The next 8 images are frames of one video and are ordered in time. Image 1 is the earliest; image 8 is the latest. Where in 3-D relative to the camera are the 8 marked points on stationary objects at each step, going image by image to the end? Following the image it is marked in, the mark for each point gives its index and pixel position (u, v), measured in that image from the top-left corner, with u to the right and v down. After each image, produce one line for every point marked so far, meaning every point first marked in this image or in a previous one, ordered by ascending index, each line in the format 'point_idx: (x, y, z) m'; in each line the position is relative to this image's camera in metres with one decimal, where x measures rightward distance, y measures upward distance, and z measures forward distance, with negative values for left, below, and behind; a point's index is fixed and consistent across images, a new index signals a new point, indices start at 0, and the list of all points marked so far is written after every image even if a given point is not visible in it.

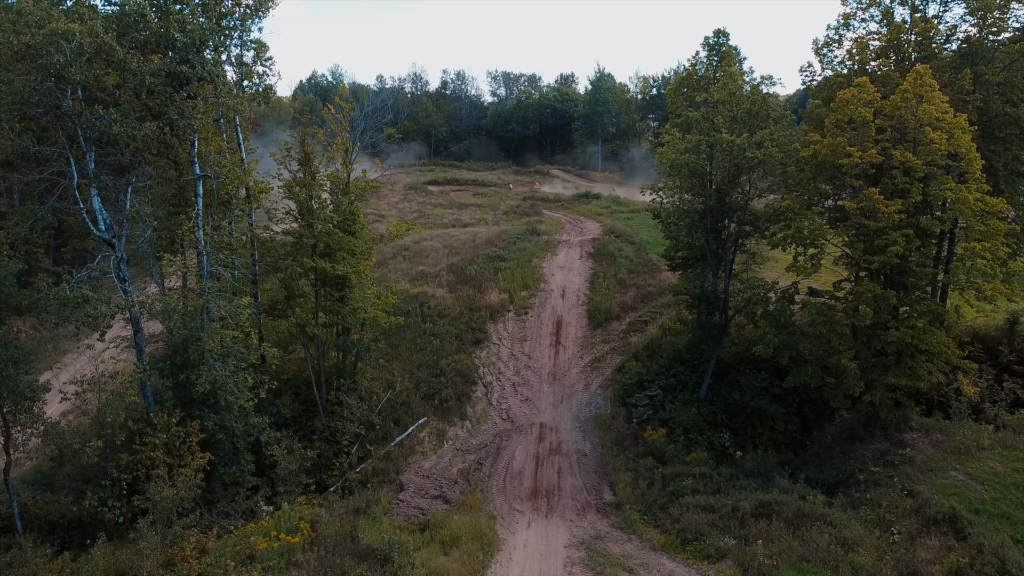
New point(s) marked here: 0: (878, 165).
0: (+8.2, +2.7, +17.6) m
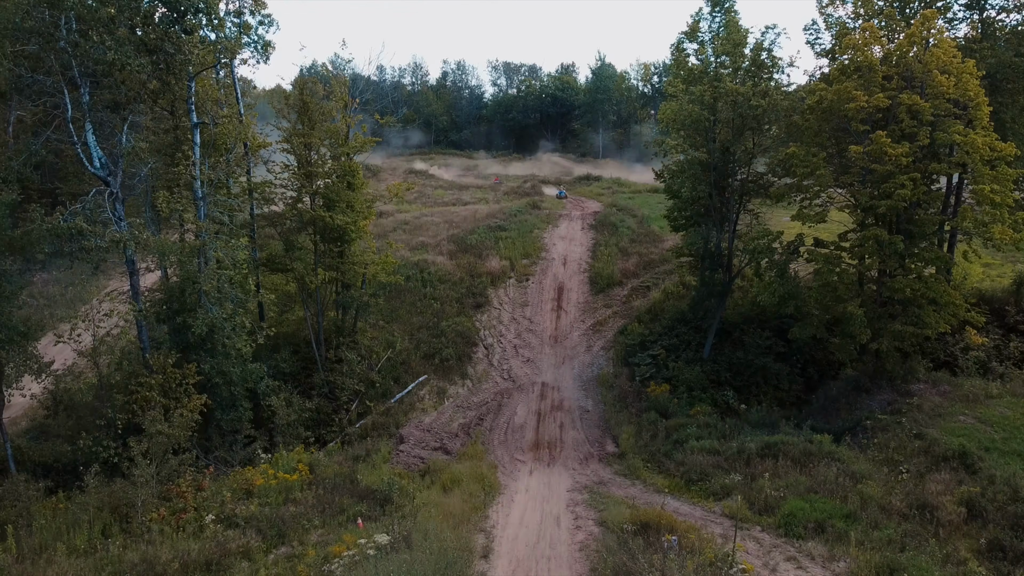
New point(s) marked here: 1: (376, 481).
0: (+8.2, +3.8, +17.4) m
1: (-2.4, -3.4, +14.0) m
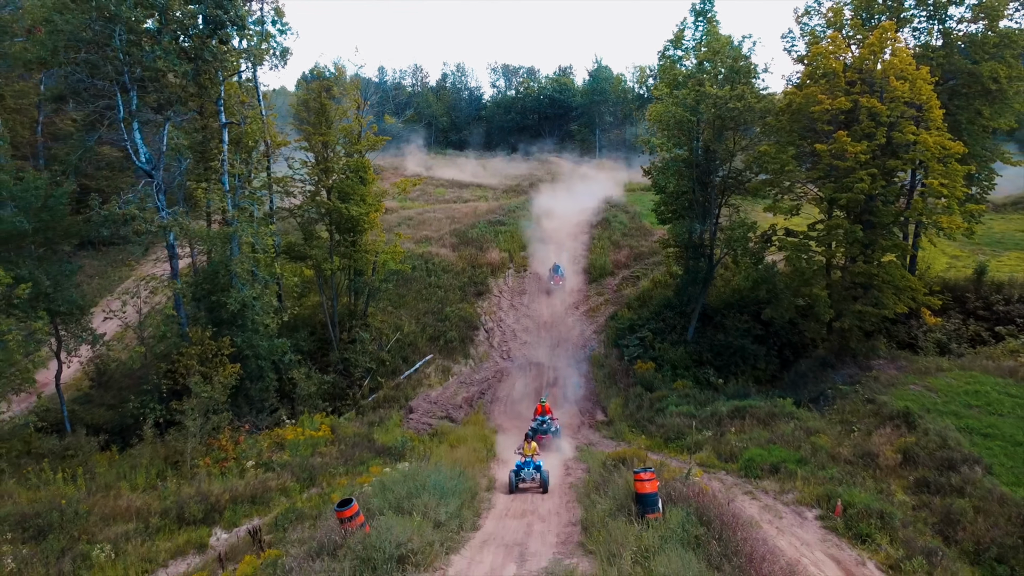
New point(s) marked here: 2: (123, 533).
0: (+8.2, +4.2, +19.2) m
1: (-2.4, -3.1, +15.8) m
2: (-5.3, -3.3, +10.7) m
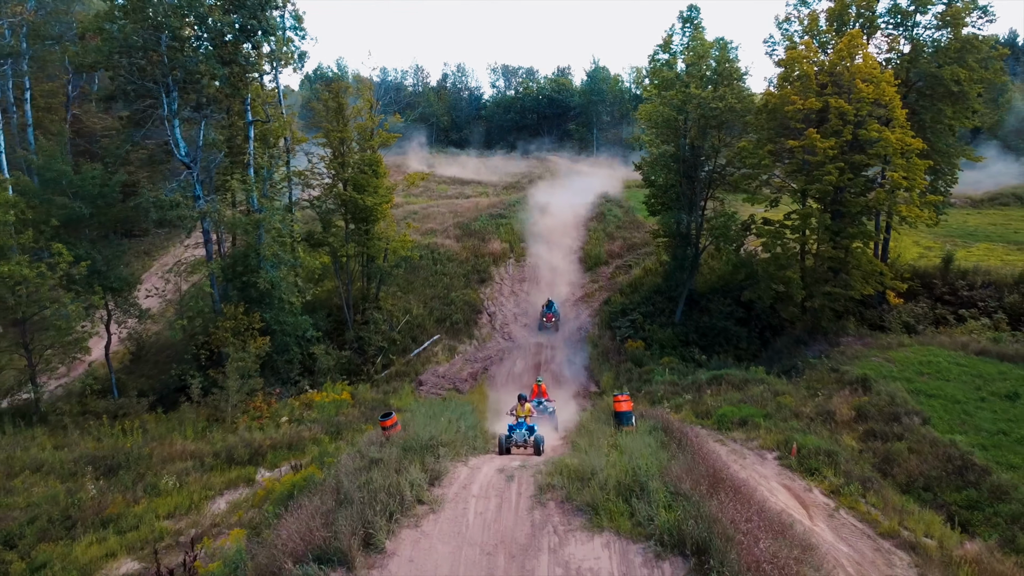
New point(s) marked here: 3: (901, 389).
0: (+8.2, +4.6, +21.1) m
1: (-2.4, -2.6, +17.6) m
2: (-5.2, -2.9, +12.6) m
3: (+7.7, -2.0, +15.5) m
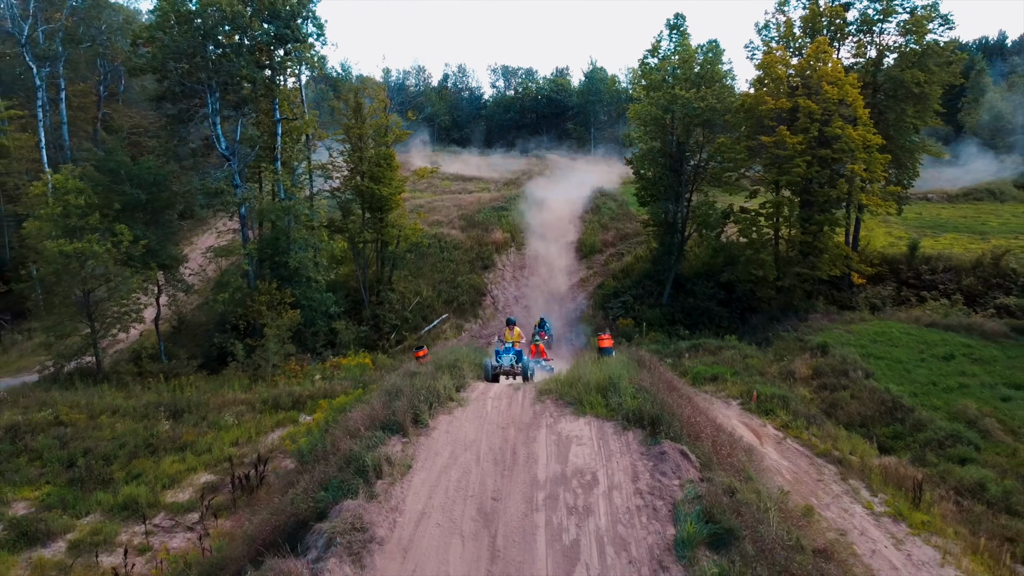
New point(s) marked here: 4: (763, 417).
0: (+8.3, +5.2, +23.4) m
1: (-2.3, -2.1, +19.9) m
2: (-5.1, -2.3, +14.9) m
3: (+7.7, -1.4, +17.8) m
4: (+4.5, -2.3, +14.0) m
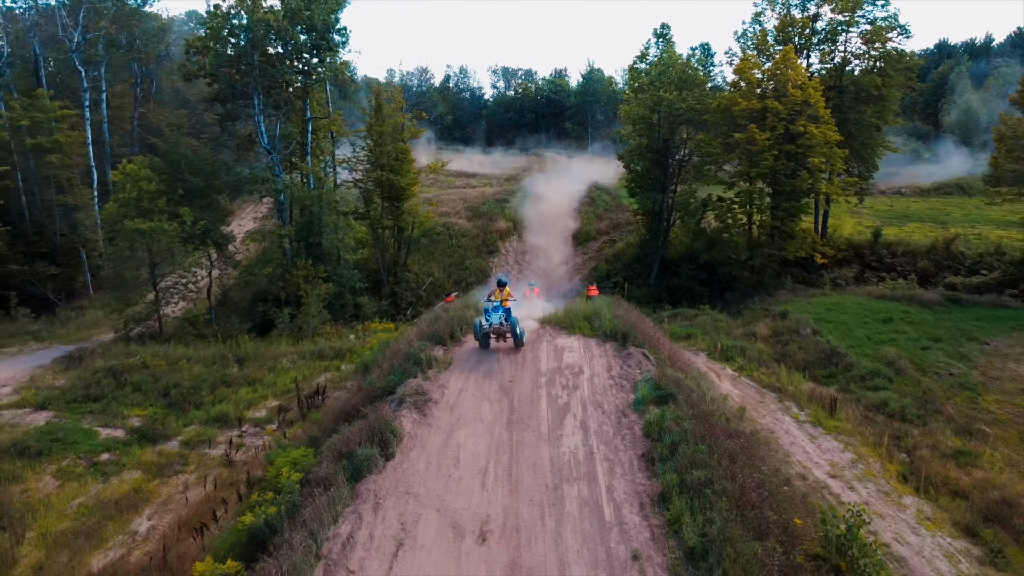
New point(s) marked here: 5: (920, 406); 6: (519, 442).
0: (+8.4, +5.9, +26.5) m
1: (-2.2, -1.4, +23.0) m
2: (-5.0, -1.6, +17.9) m
3: (+7.9, -0.8, +20.9) m
4: (+4.6, -1.6, +17.1) m
5: (+7.2, -2.1, +13.9) m
6: (+0.1, -1.7, +8.8) m
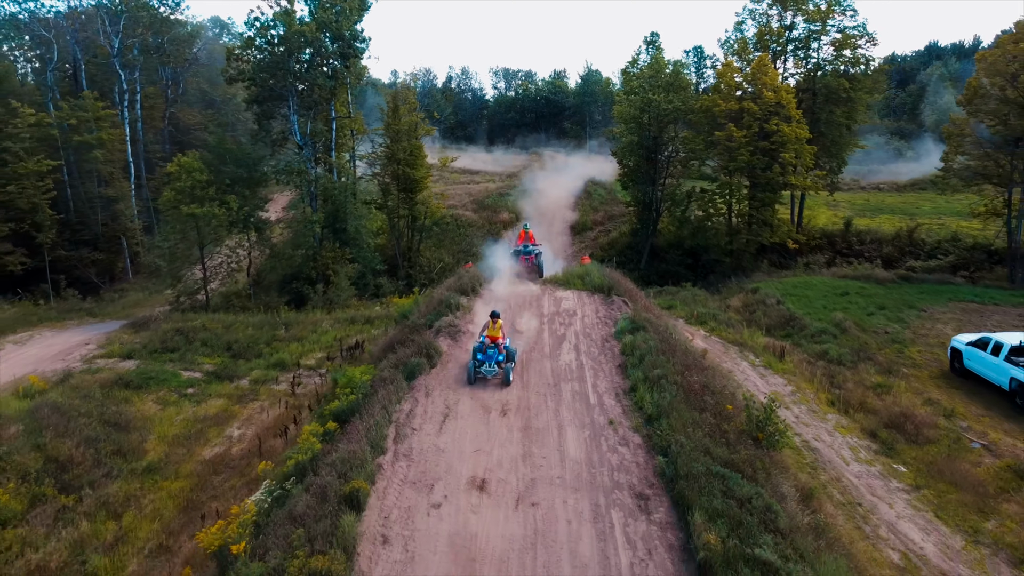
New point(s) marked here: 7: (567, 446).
0: (+8.6, +6.5, +29.5) m
1: (-2.1, -0.7, +26.0) m
2: (-4.9, -1.0, +20.9) m
3: (+8.0, -0.1, +23.9) m
4: (+4.8, -1.0, +20.1) m
5: (+7.4, -1.4, +16.9) m
6: (+0.2, -1.1, +11.8) m
7: (+0.7, -1.9, +9.4) m
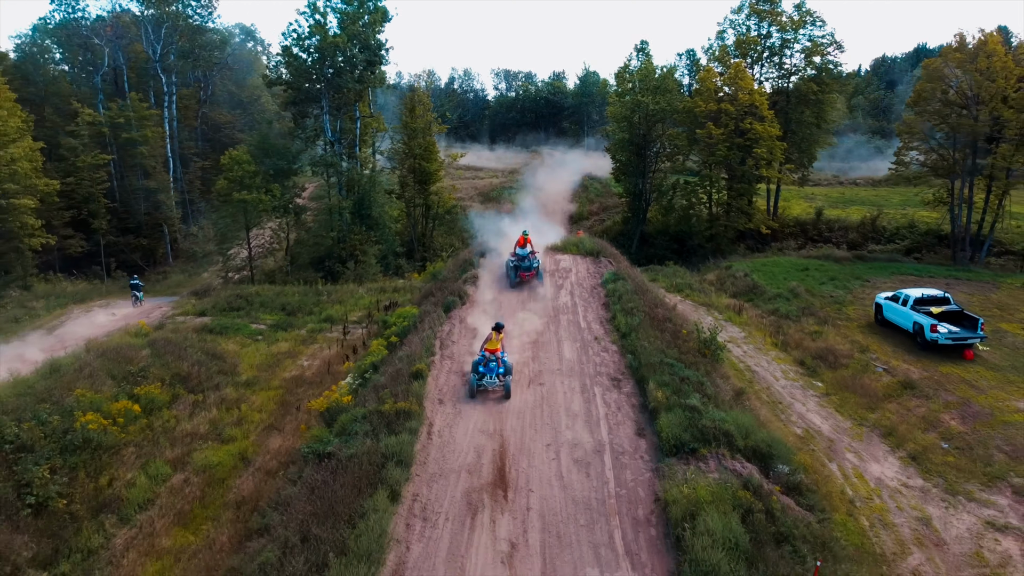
0: (+8.8, +7.3, +33.2) m
1: (-1.9, +0.1, +29.7) m
2: (-4.7, -0.2, +24.6) m
3: (+8.2, +0.7, +27.6) m
4: (+5.0, -0.1, +23.8) m
5: (+7.6, -0.6, +20.6) m
6: (+0.4, -0.2, +15.5) m
7: (+0.9, -1.1, +13.1) m
